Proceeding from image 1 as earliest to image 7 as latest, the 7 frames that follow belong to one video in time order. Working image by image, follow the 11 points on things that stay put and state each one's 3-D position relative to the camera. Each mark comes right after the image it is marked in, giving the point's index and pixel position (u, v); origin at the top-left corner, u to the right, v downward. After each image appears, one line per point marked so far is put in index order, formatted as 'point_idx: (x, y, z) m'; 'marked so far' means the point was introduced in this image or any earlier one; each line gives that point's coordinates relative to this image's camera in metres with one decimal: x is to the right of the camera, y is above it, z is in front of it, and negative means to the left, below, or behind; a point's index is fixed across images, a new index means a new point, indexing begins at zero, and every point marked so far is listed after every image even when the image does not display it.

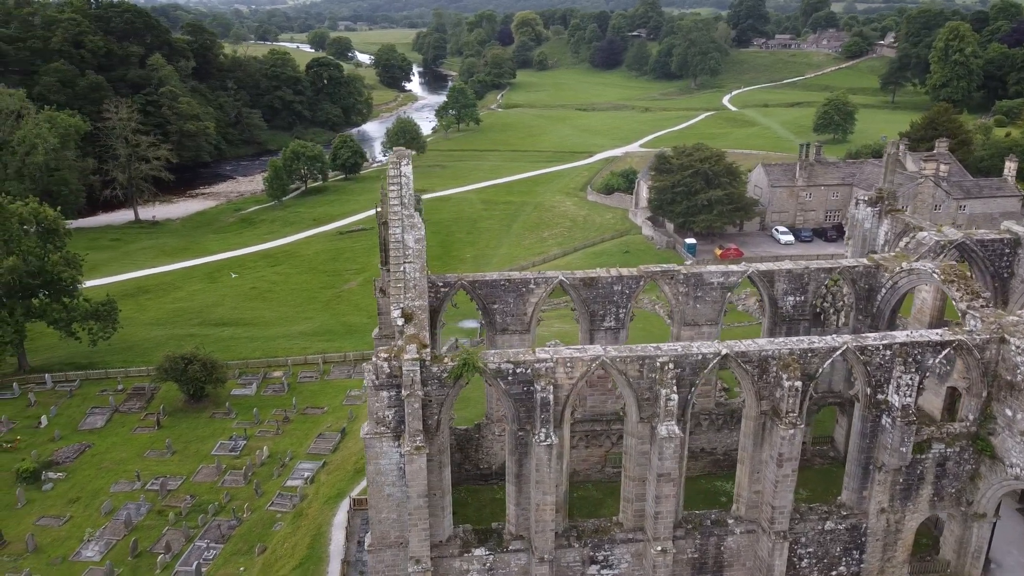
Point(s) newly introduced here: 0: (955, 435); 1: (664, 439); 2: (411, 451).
0: (+10.1, -3.4, +18.4) m
1: (+3.2, -3.1, +16.7) m
2: (-2.0, -3.3, +16.1) m
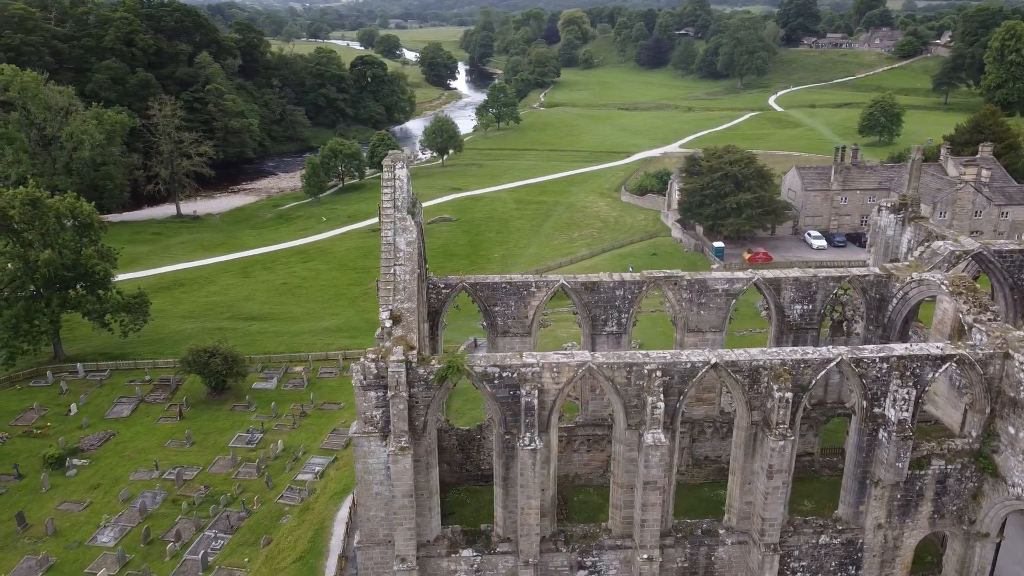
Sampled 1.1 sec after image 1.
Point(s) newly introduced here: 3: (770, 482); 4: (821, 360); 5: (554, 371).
0: (+9.9, -3.6, +17.9) m
1: (+2.9, -3.3, +16.6) m
2: (-2.4, -3.3, +16.3) m
3: (+5.5, -4.1, +17.2) m
4: (+6.5, -1.6, +17.0) m
5: (+0.9, -1.7, +16.7) m
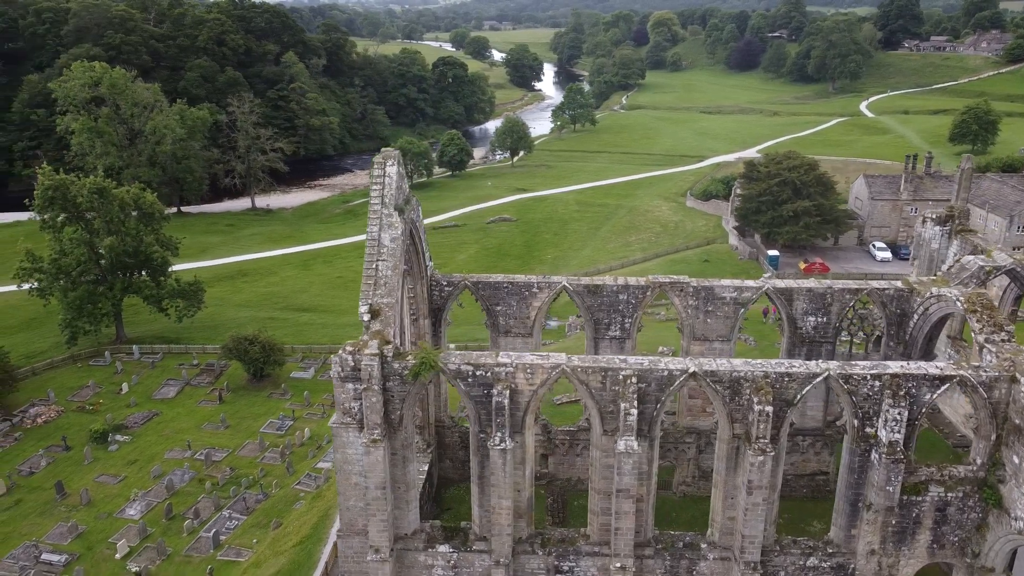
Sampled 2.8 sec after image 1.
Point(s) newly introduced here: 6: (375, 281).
0: (+9.4, -4.0, +16.9) m
1: (+2.2, -3.4, +16.3) m
2: (-3.0, -3.2, +16.6) m
3: (+4.9, -4.3, +16.6) m
4: (+6.0, -1.8, +16.4) m
5: (+0.3, -1.8, +16.7) m
6: (-3.0, +0.1, +17.2) m
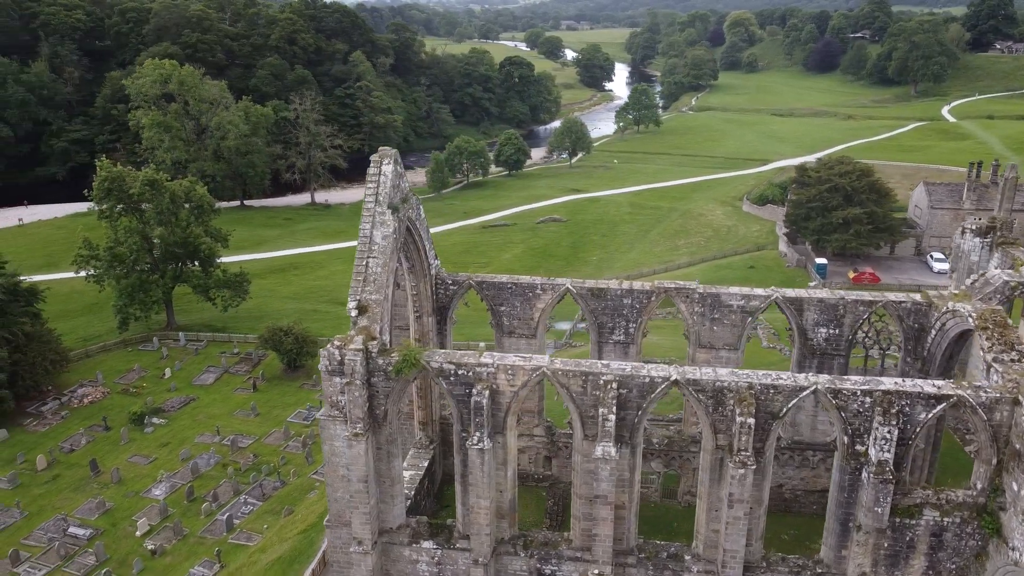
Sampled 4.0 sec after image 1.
0: (+8.9, -4.3, +16.1) m
1: (+1.8, -3.5, +16.2) m
2: (-3.4, -3.1, +16.9) m
3: (+4.4, -4.5, +16.2) m
4: (+5.5, -2.0, +15.9) m
5: (0.0, -1.8, +16.7) m
6: (-3.2, +0.2, +17.5) m
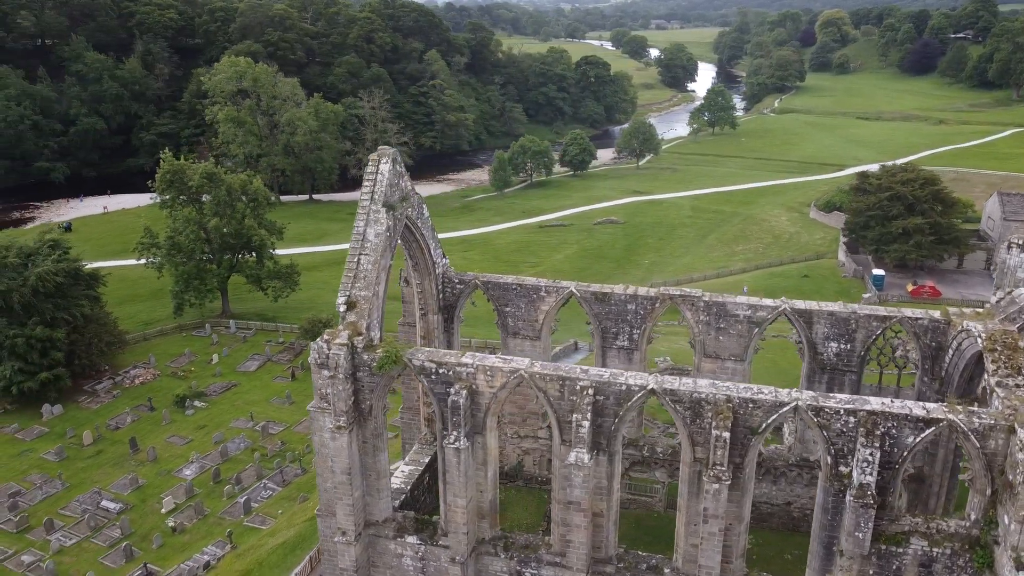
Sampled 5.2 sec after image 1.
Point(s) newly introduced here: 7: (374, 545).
0: (+8.2, -4.6, +15.2) m
1: (+1.2, -3.5, +16.0) m
2: (-3.9, -3.0, +17.3) m
3: (+3.8, -4.7, +15.8) m
4: (+4.9, -2.2, +15.3) m
5: (-0.5, -1.8, +16.7) m
6: (-3.5, +0.3, +17.8) m
7: (-3.2, -6.0, +18.8) m
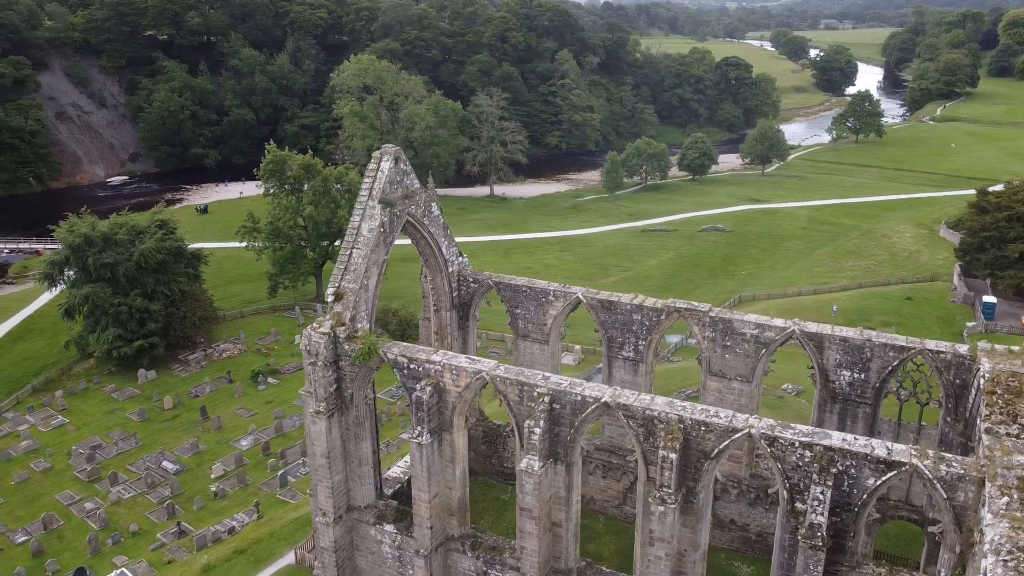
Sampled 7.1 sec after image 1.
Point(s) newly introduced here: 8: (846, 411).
0: (+6.9, -5.2, +13.8) m
1: (+0.2, -3.6, +15.9) m
2: (-4.5, -2.8, +18.1) m
3: (+2.6, -4.9, +15.2) m
4: (+3.8, -2.5, +14.5) m
5: (-1.2, -1.8, +16.9) m
6: (-3.8, +0.5, +18.5) m
7: (-3.8, -5.8, +19.4) m
8: (+7.8, -2.8, +18.7) m
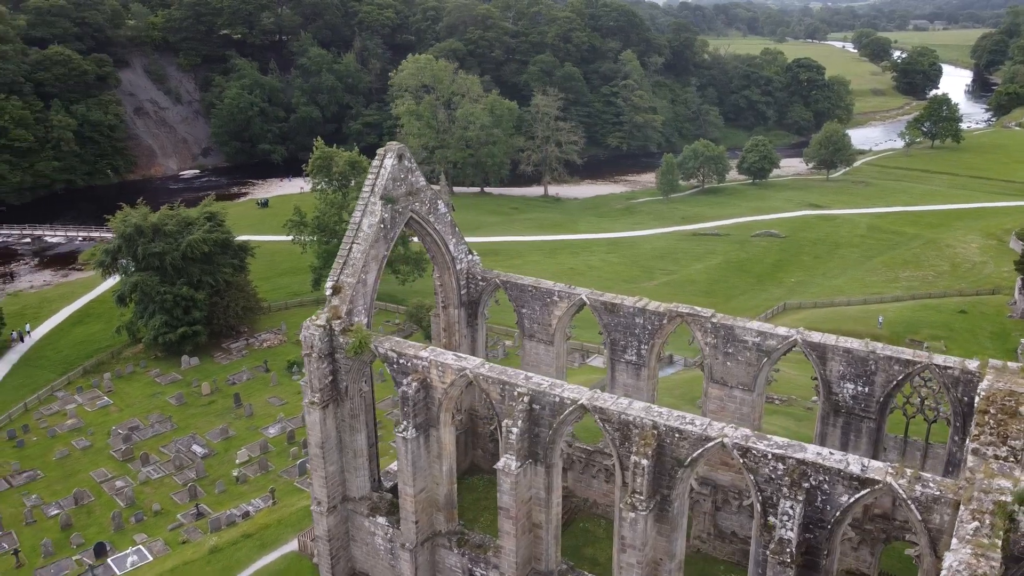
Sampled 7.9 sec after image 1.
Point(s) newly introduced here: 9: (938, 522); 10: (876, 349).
0: (+6.2, -5.4, +13.2) m
1: (-0.2, -3.6, +15.9) m
2: (-4.7, -2.6, +18.5) m
3: (+2.1, -5.0, +15.0) m
4: (+3.3, -2.6, +14.2) m
5: (-1.5, -1.7, +17.0) m
6: (-3.9, +0.6, +18.8) m
7: (-4.0, -5.7, +19.7) m
8: (+7.5, -3.0, +18.0) m
9: (+6.6, -3.6, +12.4) m
10: (+8.0, -1.3, +17.5) m
